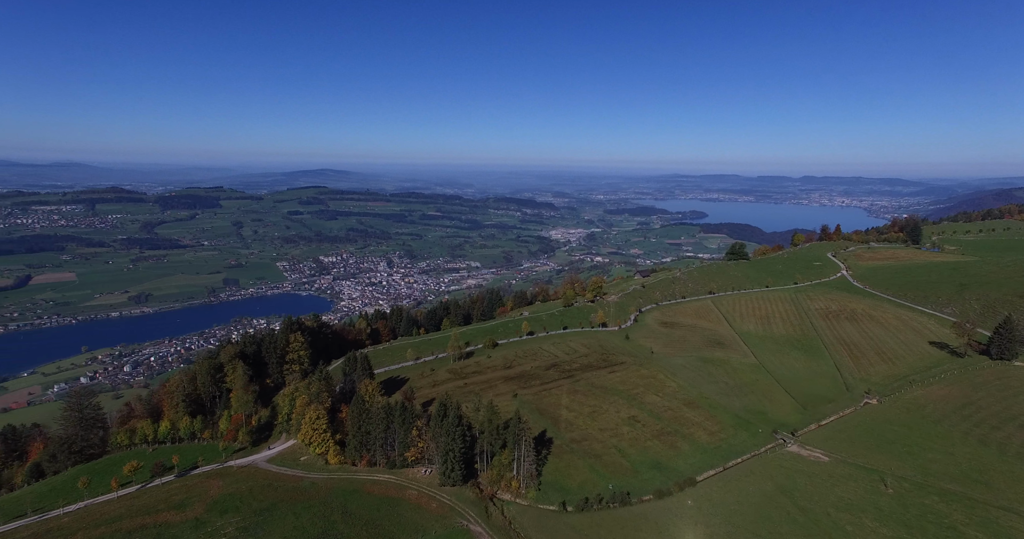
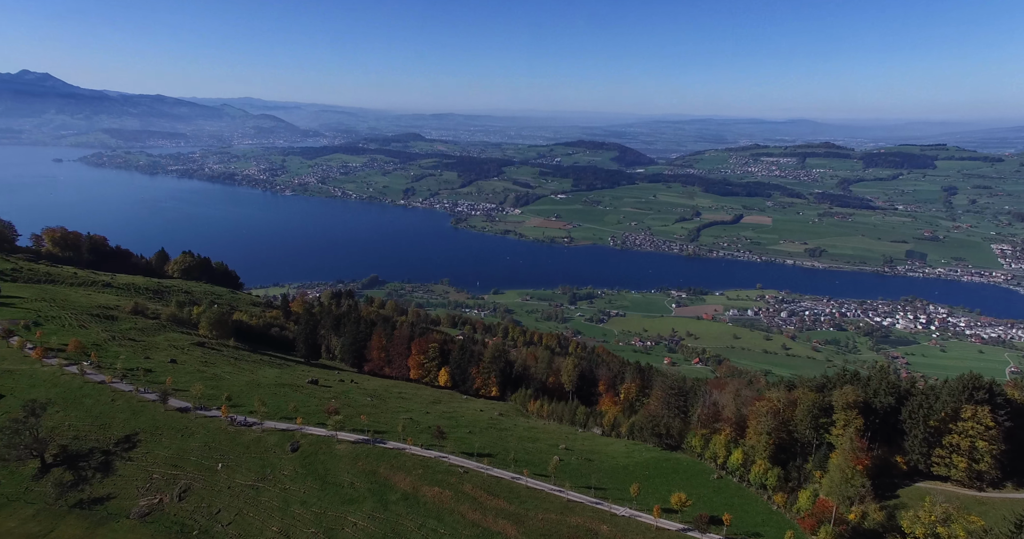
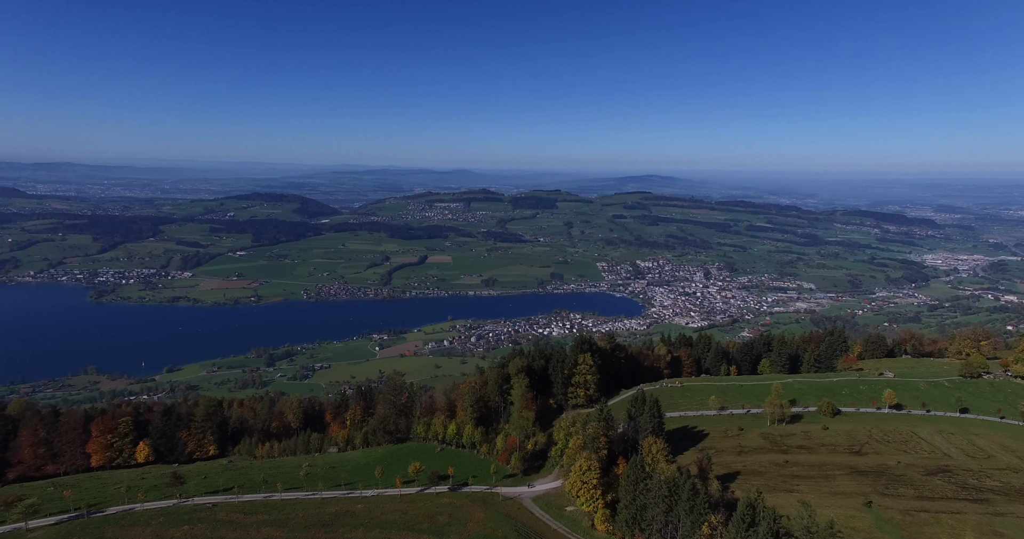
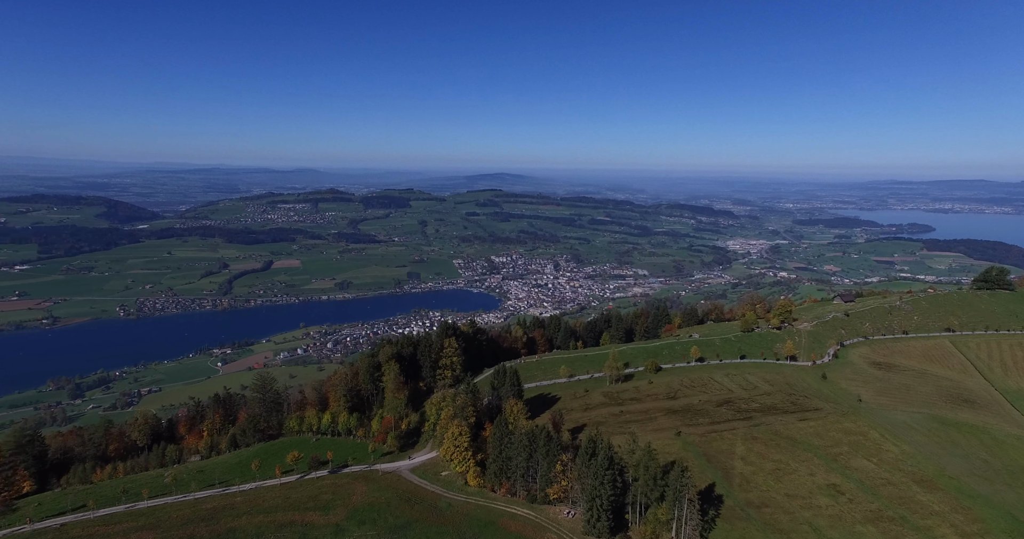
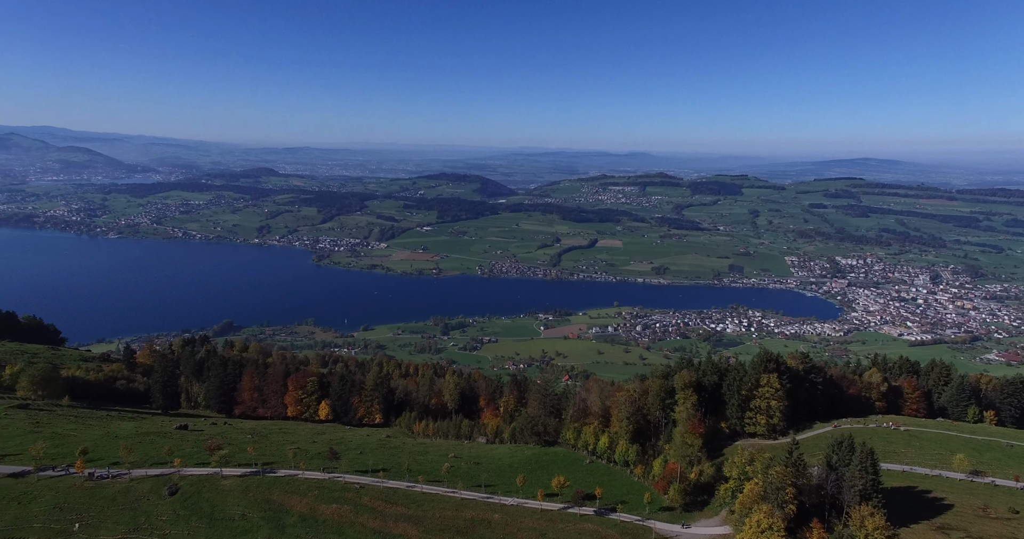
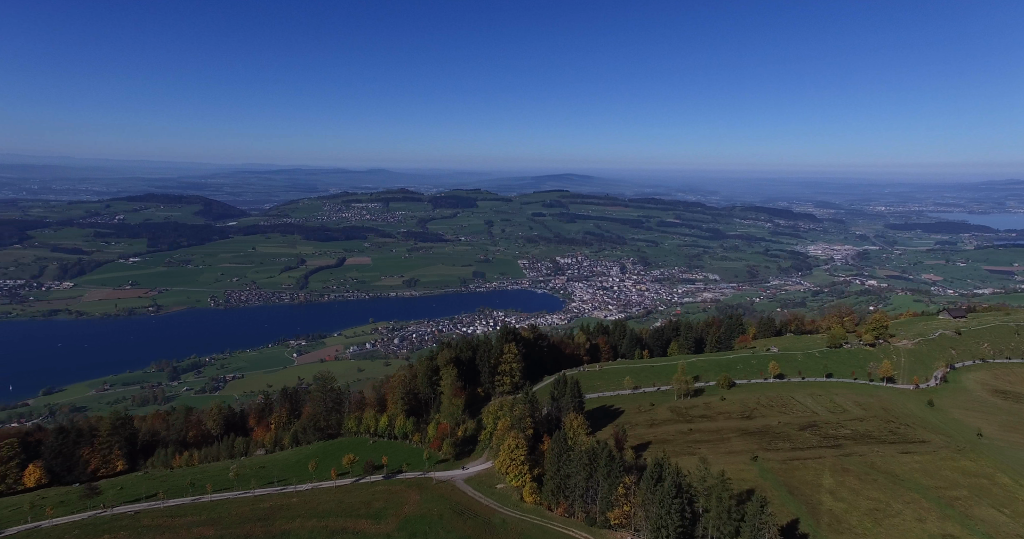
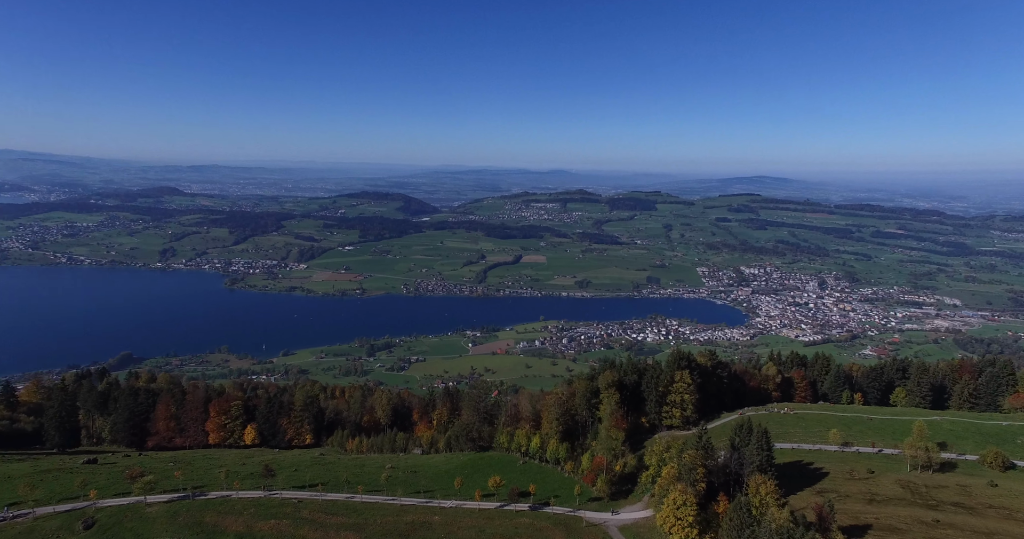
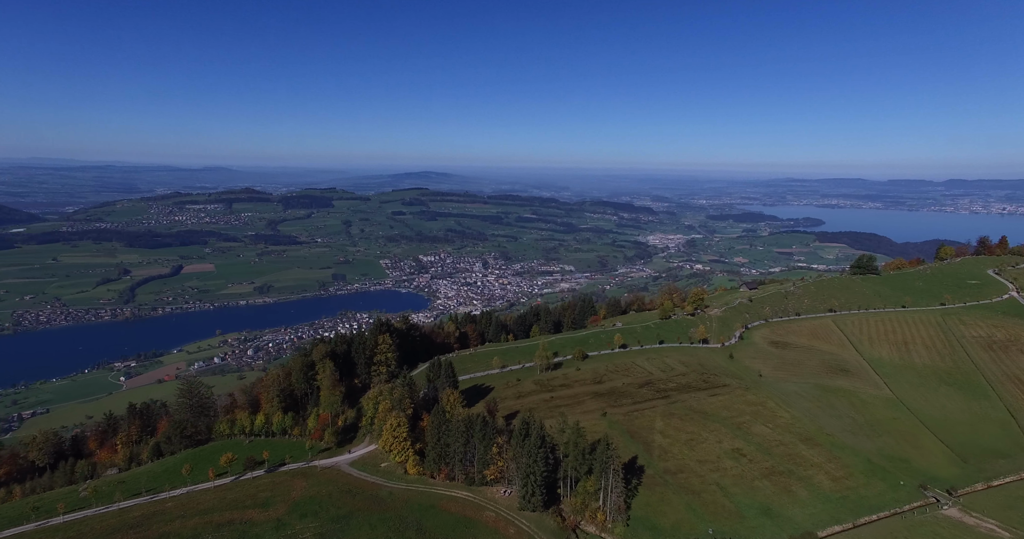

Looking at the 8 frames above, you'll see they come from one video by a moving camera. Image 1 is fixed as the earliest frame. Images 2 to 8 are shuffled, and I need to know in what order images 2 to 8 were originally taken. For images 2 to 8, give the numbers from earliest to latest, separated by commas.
8, 4, 6, 3, 7, 5, 2
